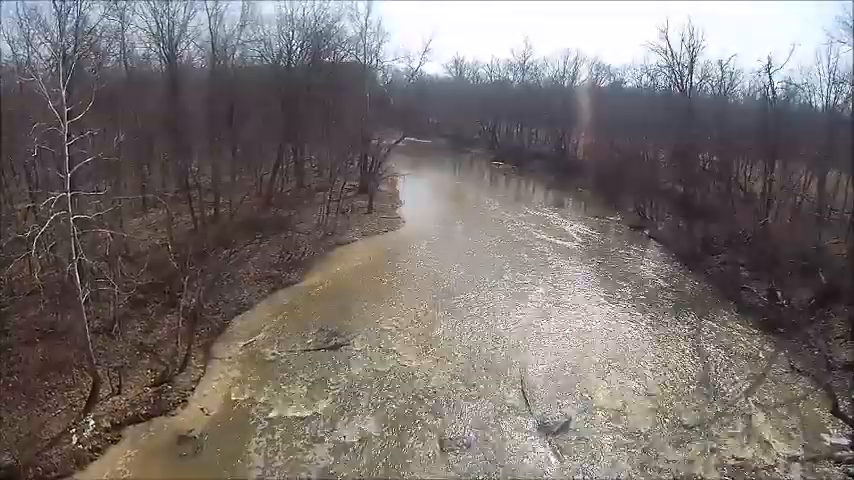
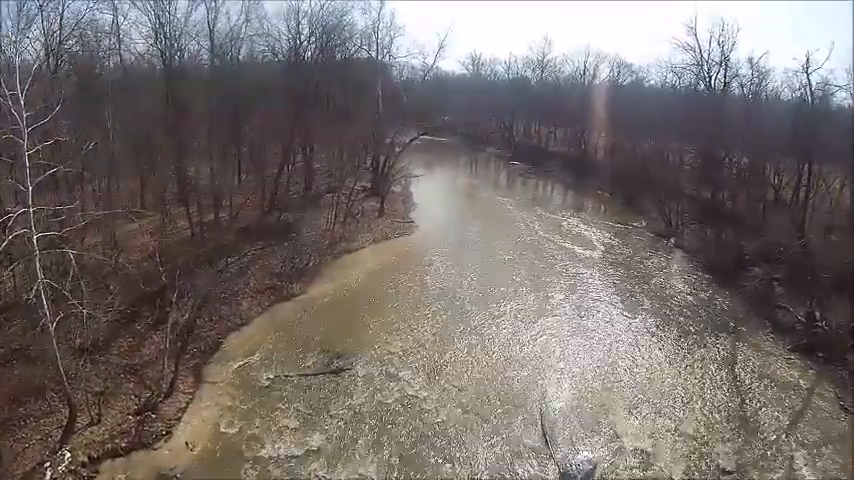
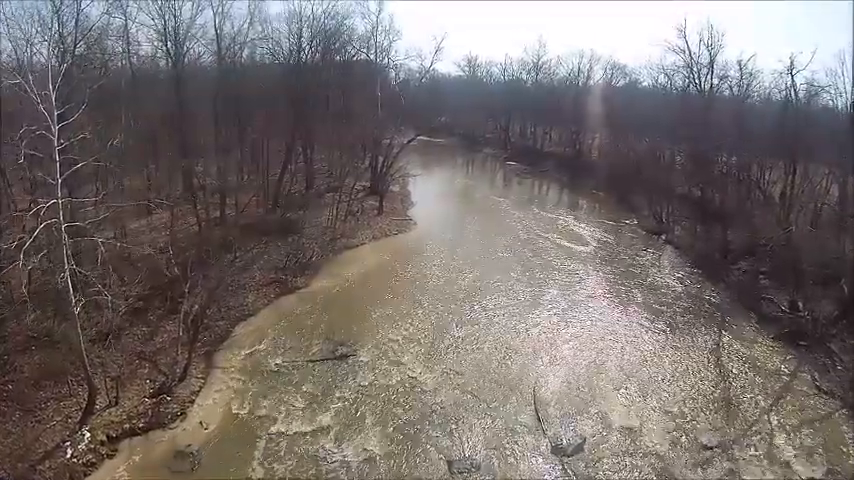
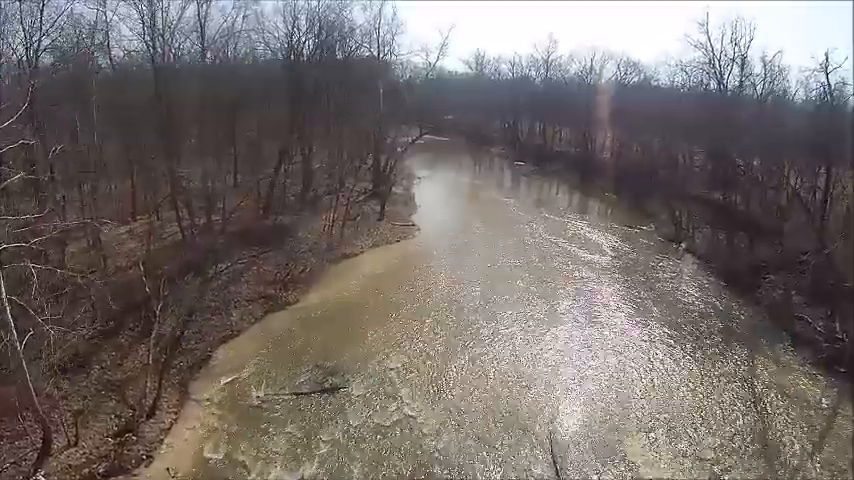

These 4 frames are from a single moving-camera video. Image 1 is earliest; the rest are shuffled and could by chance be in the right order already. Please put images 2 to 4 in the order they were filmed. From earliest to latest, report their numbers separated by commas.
3, 2, 4
